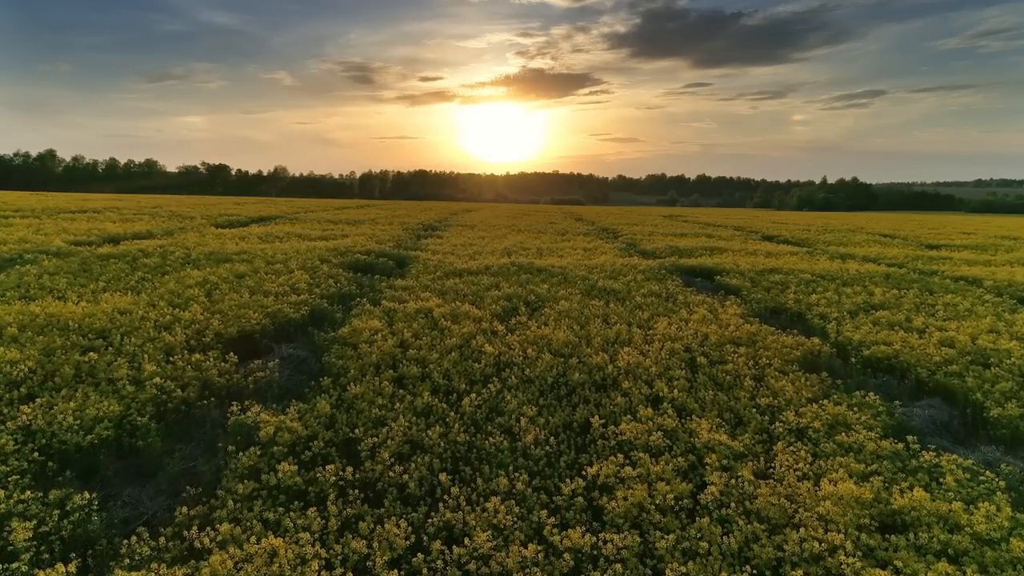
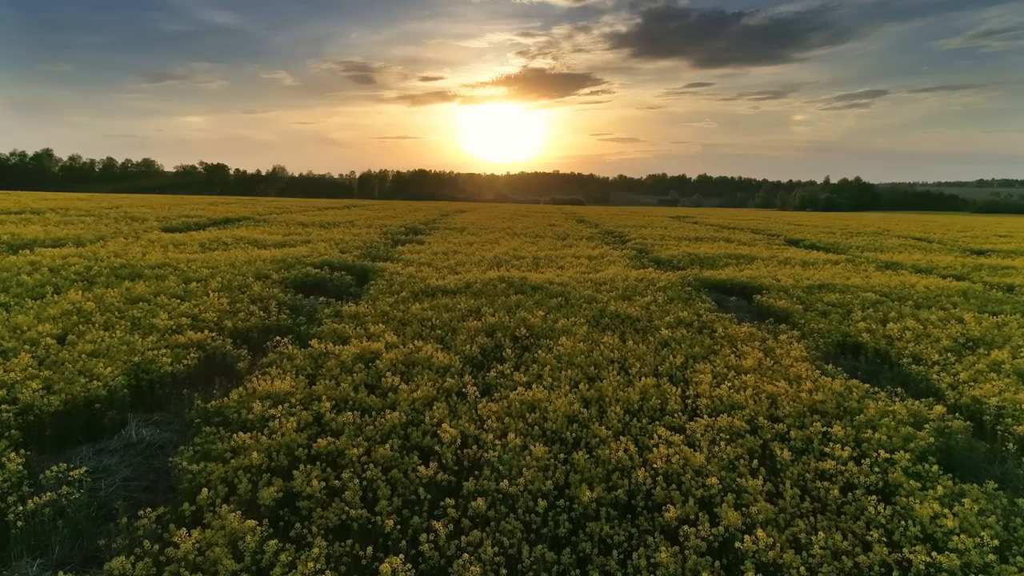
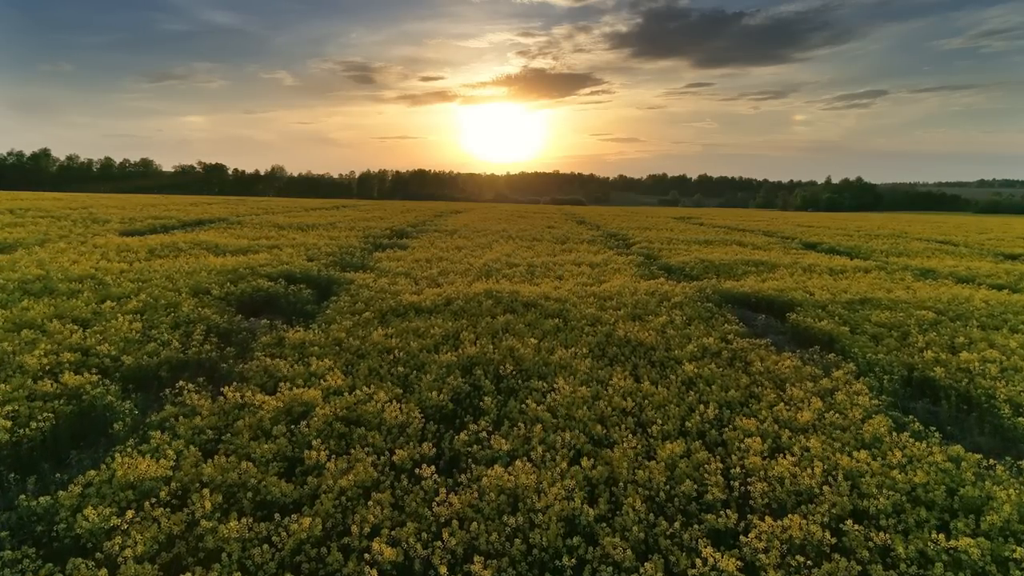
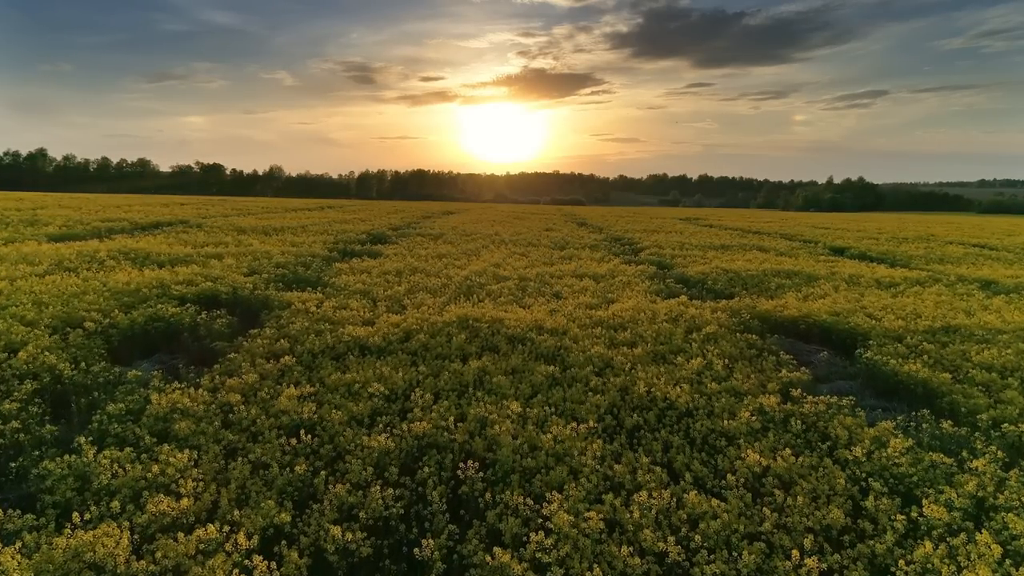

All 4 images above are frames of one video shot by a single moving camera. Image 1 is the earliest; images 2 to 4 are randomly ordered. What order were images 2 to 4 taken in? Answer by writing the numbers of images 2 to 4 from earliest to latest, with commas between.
2, 3, 4
